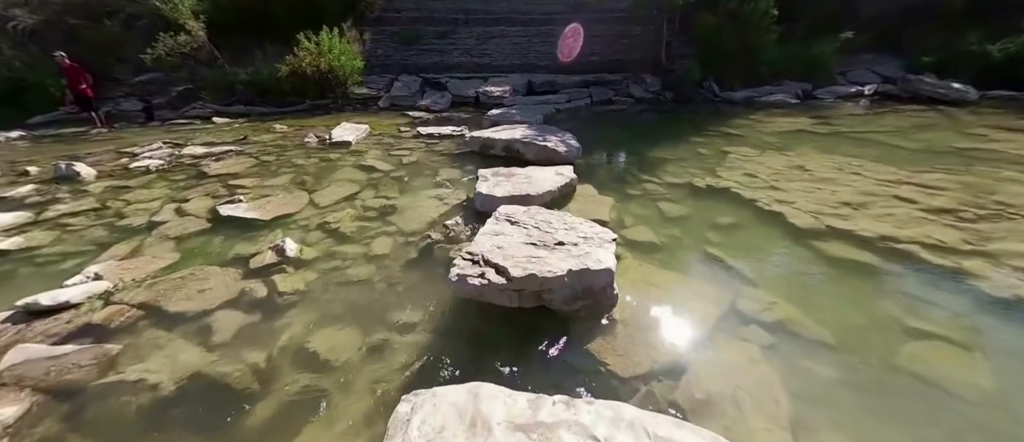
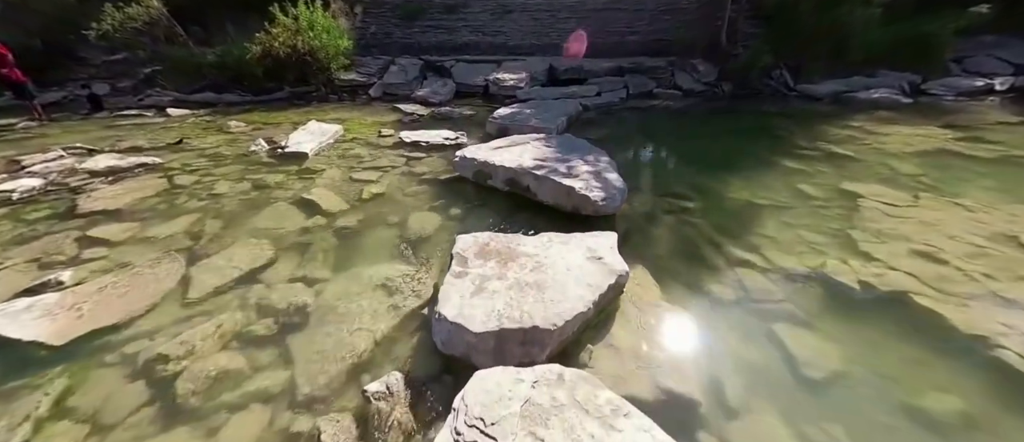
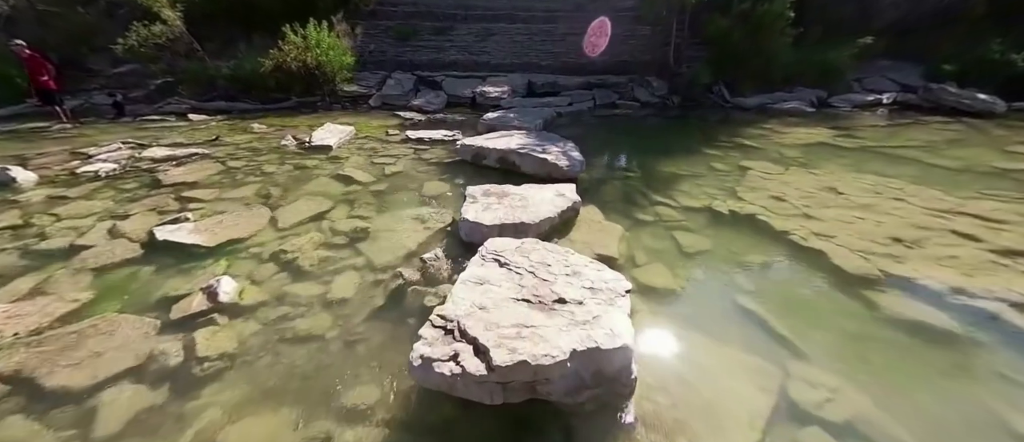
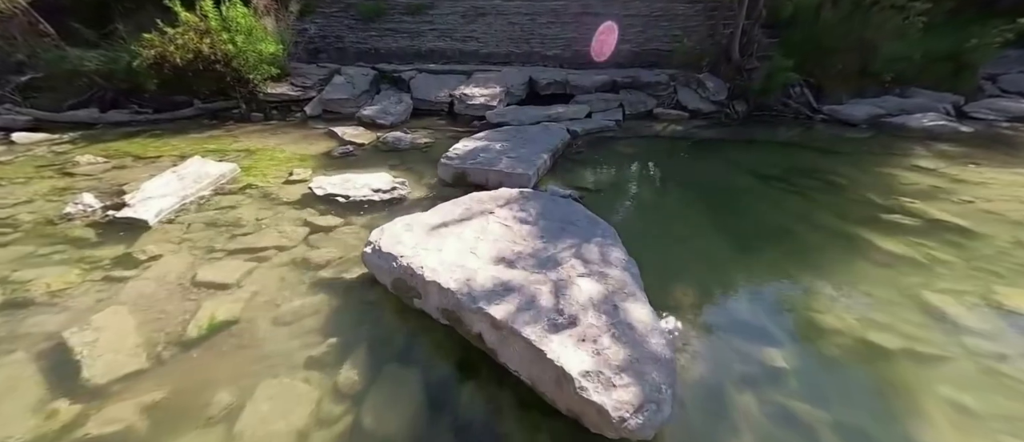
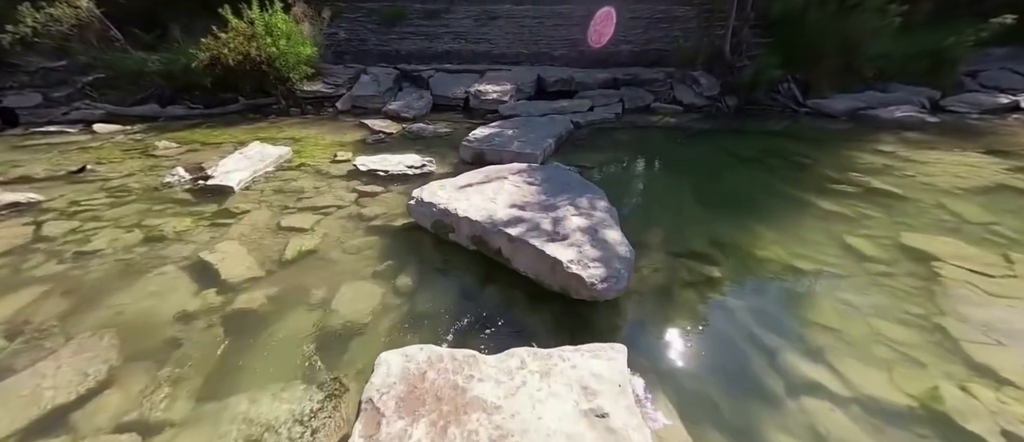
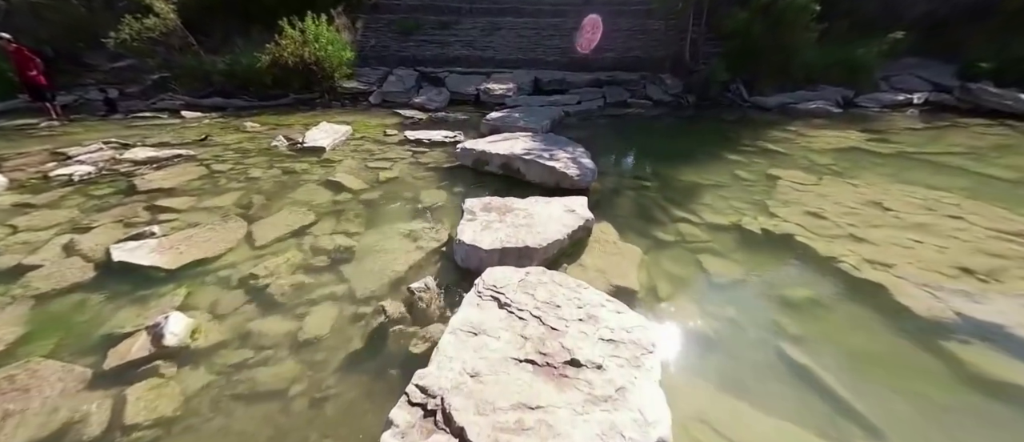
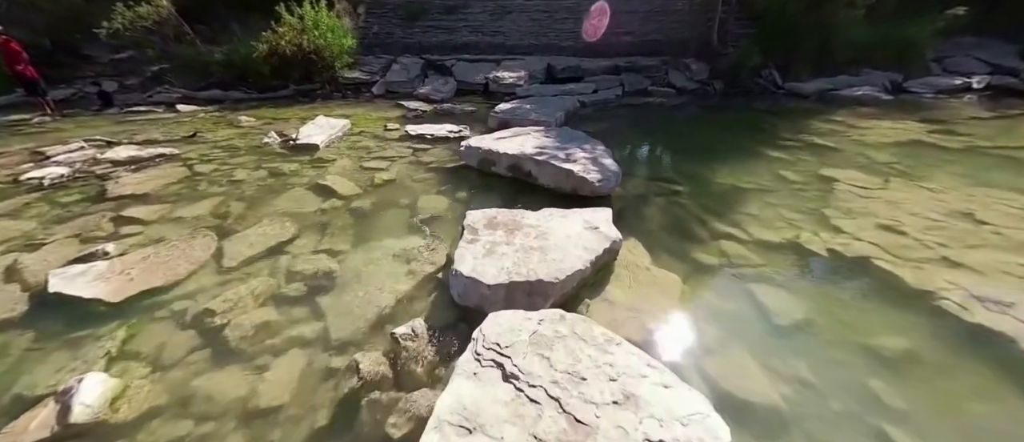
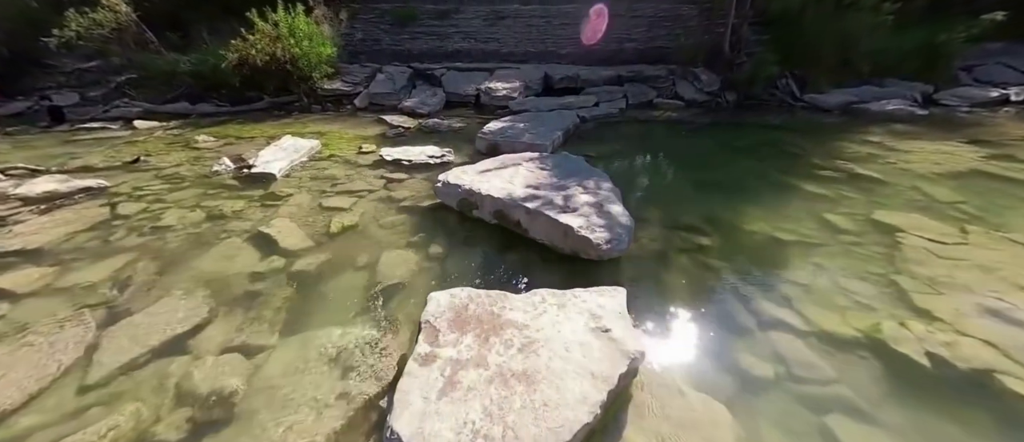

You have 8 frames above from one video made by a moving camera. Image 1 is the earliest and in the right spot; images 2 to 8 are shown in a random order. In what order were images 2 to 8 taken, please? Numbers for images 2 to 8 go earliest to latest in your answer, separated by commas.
3, 6, 7, 2, 8, 5, 4
